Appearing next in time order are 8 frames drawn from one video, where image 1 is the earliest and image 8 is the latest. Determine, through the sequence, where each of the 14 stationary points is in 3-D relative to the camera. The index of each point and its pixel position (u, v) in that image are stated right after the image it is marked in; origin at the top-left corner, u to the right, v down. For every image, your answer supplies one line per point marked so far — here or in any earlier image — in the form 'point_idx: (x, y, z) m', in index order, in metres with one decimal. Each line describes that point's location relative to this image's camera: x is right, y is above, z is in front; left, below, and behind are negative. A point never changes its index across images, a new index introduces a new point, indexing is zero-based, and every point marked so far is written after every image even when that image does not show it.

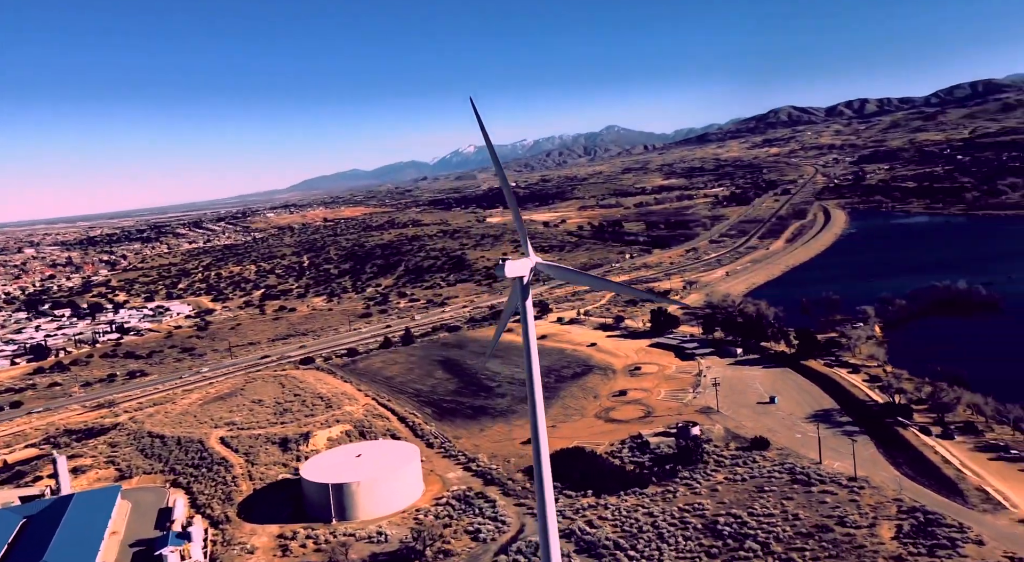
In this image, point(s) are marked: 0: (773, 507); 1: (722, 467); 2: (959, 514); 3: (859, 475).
0: (+6.1, -5.3, +16.3) m
1: (+5.9, -5.3, +19.9) m
2: (+9.6, -5.0, +15.0) m
3: (+9.1, -5.0, +18.3) m
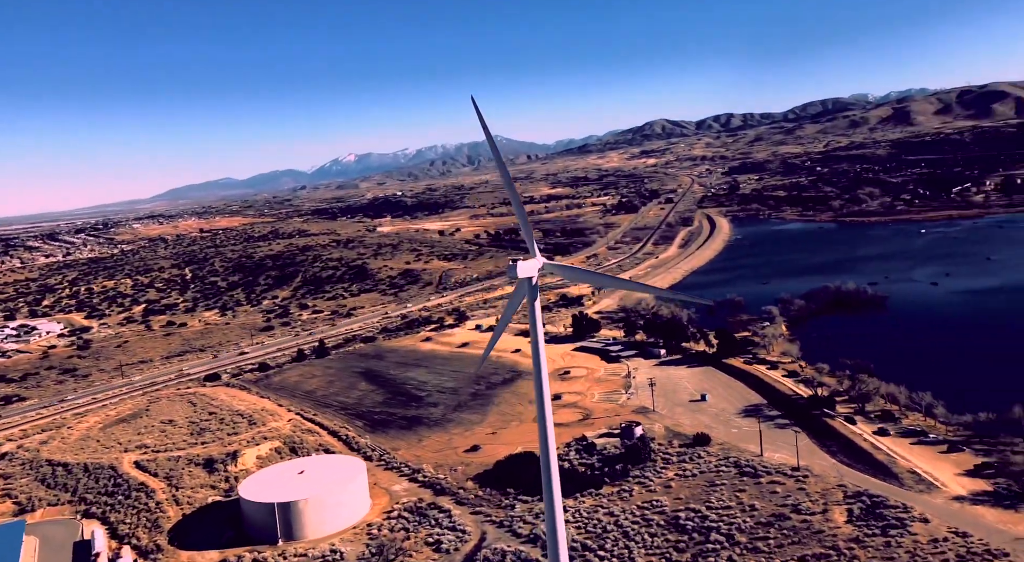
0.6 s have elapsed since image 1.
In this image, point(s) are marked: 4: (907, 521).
0: (+5.2, -5.2, +16.8) m
1: (+4.6, -5.3, +20.4) m
2: (+8.9, -4.9, +15.9) m
3: (+7.9, -5.0, +19.2) m
4: (+8.0, -4.9, +14.2) m
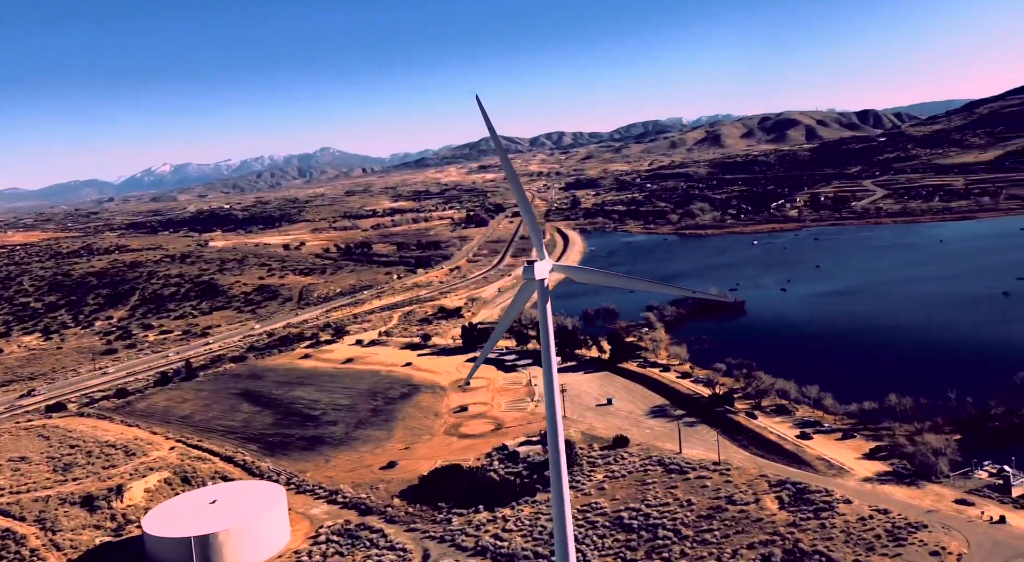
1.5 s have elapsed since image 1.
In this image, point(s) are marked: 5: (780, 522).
0: (+3.8, -5.3, +17.4) m
1: (+2.5, -5.5, +20.7) m
2: (+7.6, -4.9, +17.2) m
3: (+6.0, -5.1, +20.2) m
4: (+7.1, -4.9, +15.3) m
5: (+5.6, -5.1, +14.8) m
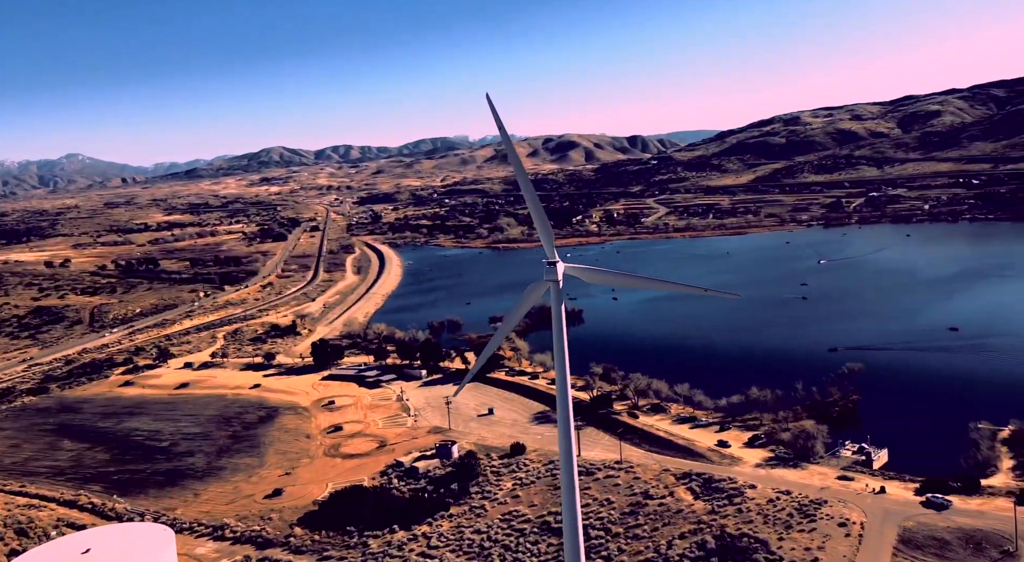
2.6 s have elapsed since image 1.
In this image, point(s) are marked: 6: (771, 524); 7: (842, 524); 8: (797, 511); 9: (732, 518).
0: (+1.8, -5.5, +17.8) m
1: (-0.3, -5.7, +20.8) m
2: (+5.5, -5.0, +18.6) m
3: (+3.2, -5.3, +21.1) m
4: (+5.5, -4.9, +16.7) m
5: (+4.2, -5.2, +15.8) m
6: (+5.4, -5.0, +14.6) m
7: (+6.6, -4.9, +14.1) m
8: (+6.1, -4.9, +15.0) m
9: (+4.8, -5.1, +15.1) m
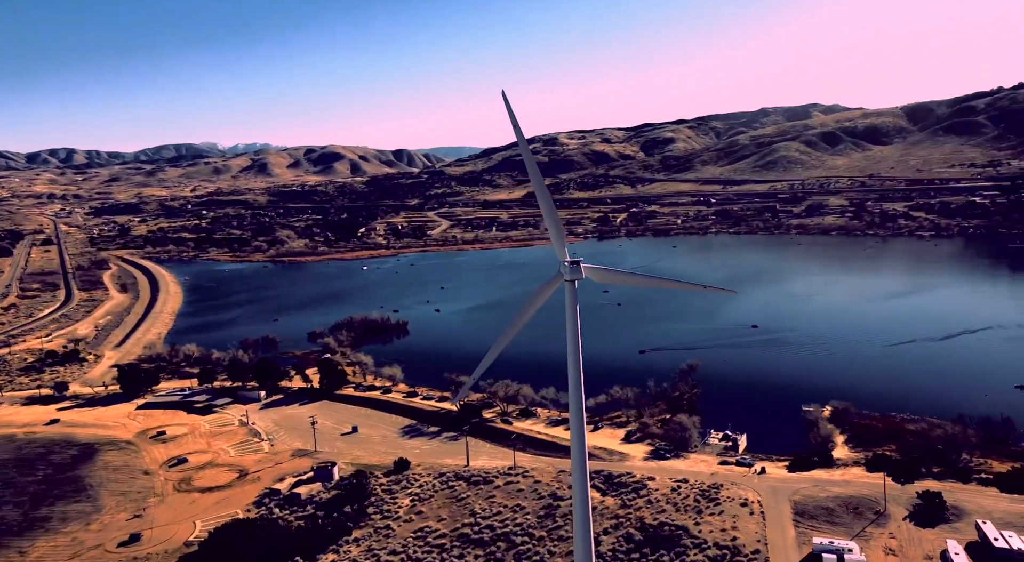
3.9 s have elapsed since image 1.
0: (-0.5, -5.7, +17.9) m
1: (-3.3, -6.1, +20.1) m
2: (+2.8, -5.2, +19.6) m
3: (0.0, -5.6, +21.4) m
4: (+3.3, -5.1, +17.7) m
5: (+2.4, -5.3, +16.6) m
6: (+3.8, -5.1, +15.7) m
7: (+5.1, -5.0, +15.6) m
8: (+4.4, -5.0, +16.3) m
9: (+3.1, -5.2, +16.1) m
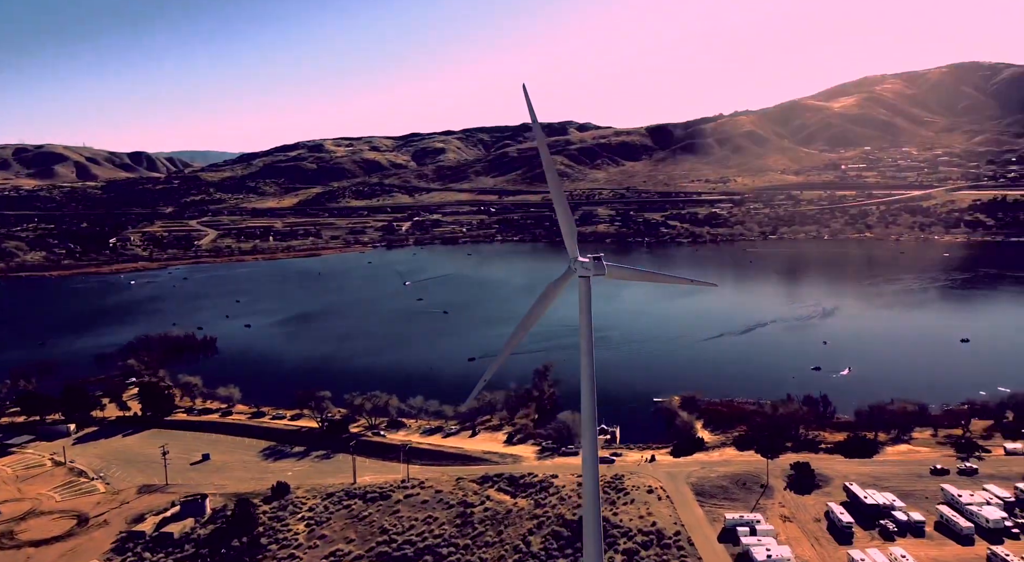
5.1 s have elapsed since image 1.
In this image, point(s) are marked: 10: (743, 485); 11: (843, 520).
0: (-2.7, -6.0, +17.4) m
1: (-6.0, -6.4, +18.8) m
2: (0.0, -5.3, +20.1) m
3: (-3.3, -5.8, +21.0) m
4: (+1.0, -5.2, +18.4) m
5: (+0.4, -5.5, +17.0) m
6: (+2.0, -5.2, +16.6) m
7: (+3.3, -5.0, +16.9) m
8: (+2.4, -5.1, +17.3) m
9: (+1.2, -5.3, +16.7) m
10: (+5.5, -4.9, +16.8) m
11: (+6.6, -4.8, +14.2) m
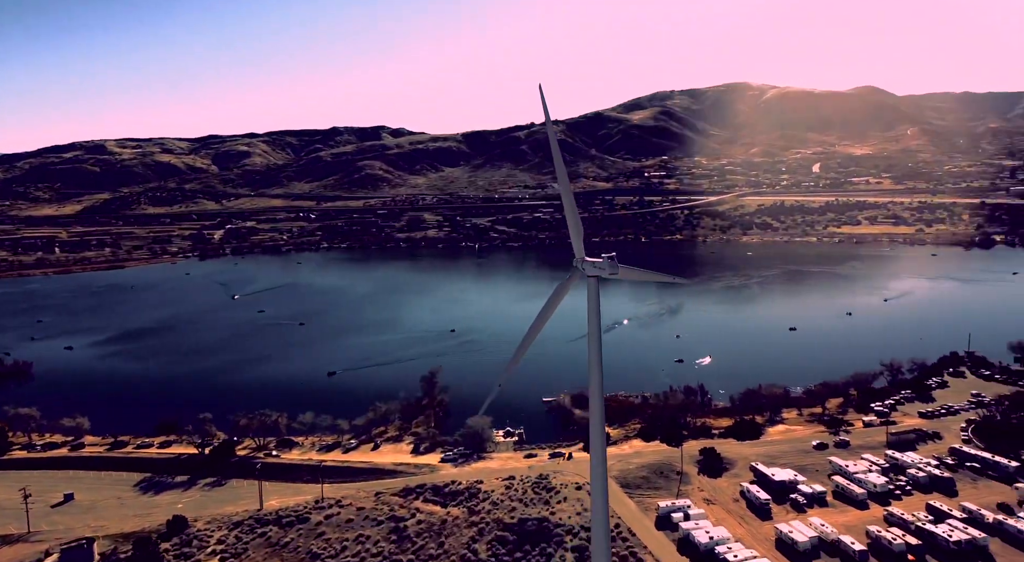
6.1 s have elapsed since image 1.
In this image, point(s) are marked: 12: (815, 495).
0: (-4.3, -6.3, +16.8) m
1: (-7.8, -6.8, +17.4) m
2: (-2.3, -5.6, +19.9) m
3: (-5.6, -6.2, +20.1) m
4: (-1.0, -5.4, +18.5) m
5: (-1.2, -5.7, +17.0) m
6: (+0.5, -5.4, +17.0) m
7: (+1.6, -5.1, +17.5) m
8: (+0.7, -5.2, +17.8) m
9: (-0.4, -5.5, +16.9) m
10: (+3.8, -4.9, +18.0) m
11: (+5.5, -4.8, +15.7) m
12: (+6.8, -4.8, +15.8) m
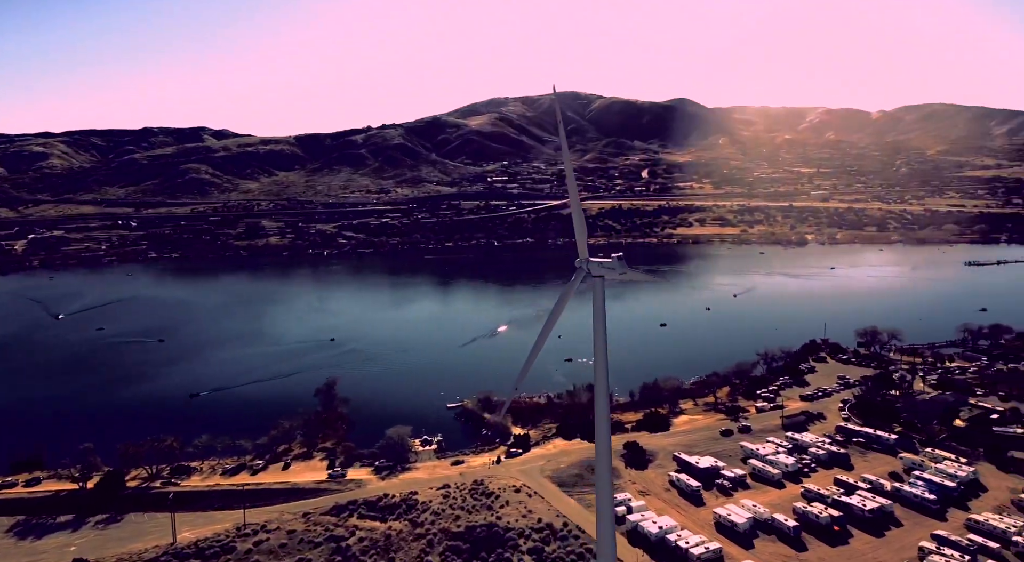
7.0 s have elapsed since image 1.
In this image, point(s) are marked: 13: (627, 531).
0: (-5.5, -6.6, +16.0) m
1: (-9.1, -7.2, +15.9) m
2: (-4.2, -5.9, +19.5) m
3: (-7.5, -6.6, +19.0) m
4: (-2.6, -5.7, +18.3) m
5: (-2.6, -5.9, +16.8) m
6: (-0.9, -5.6, +17.1) m
7: (+0.1, -5.3, +17.9) m
8: (-0.9, -5.4, +17.9) m
9: (-1.7, -5.8, +16.9) m
10: (+2.1, -5.1, +18.8) m
11: (+4.3, -4.9, +16.9) m
12: (+5.5, -4.8, +17.3) m
13: (+2.4, -5.4, +15.2) m
